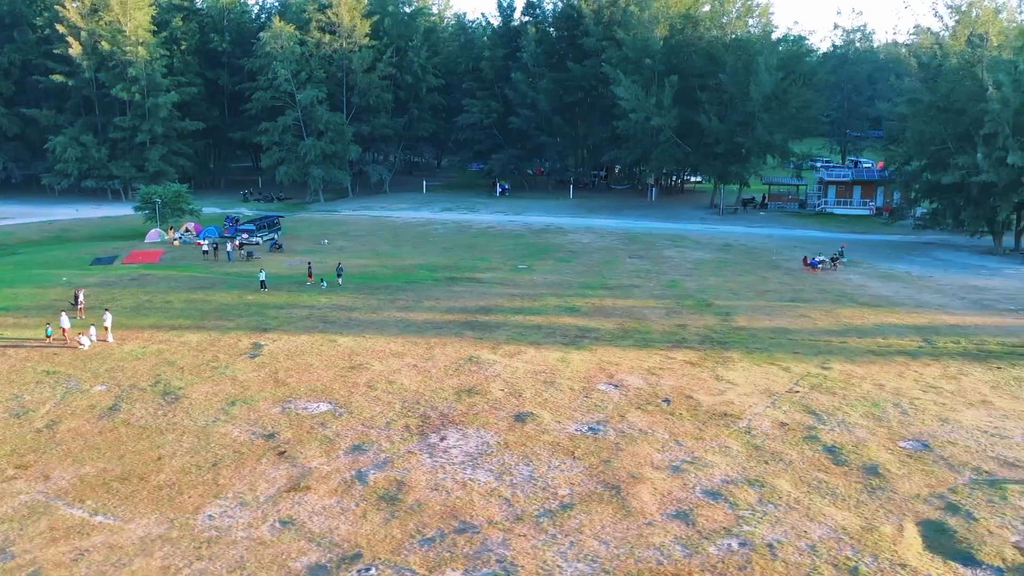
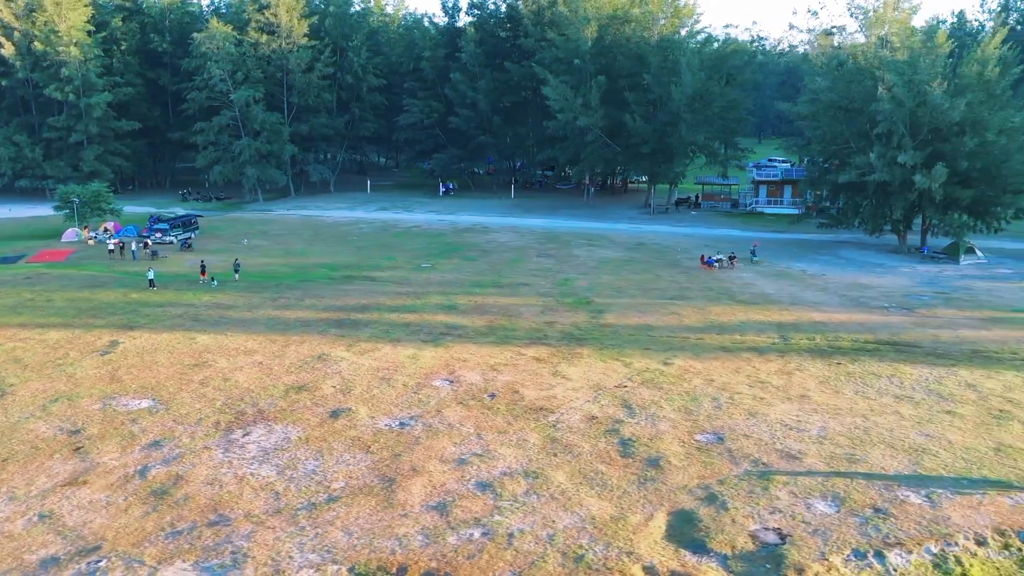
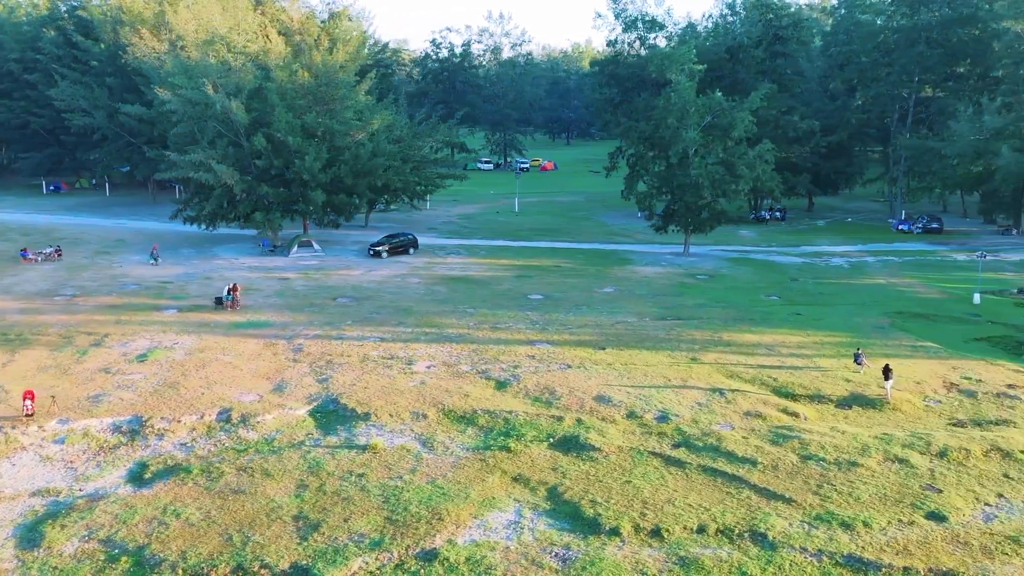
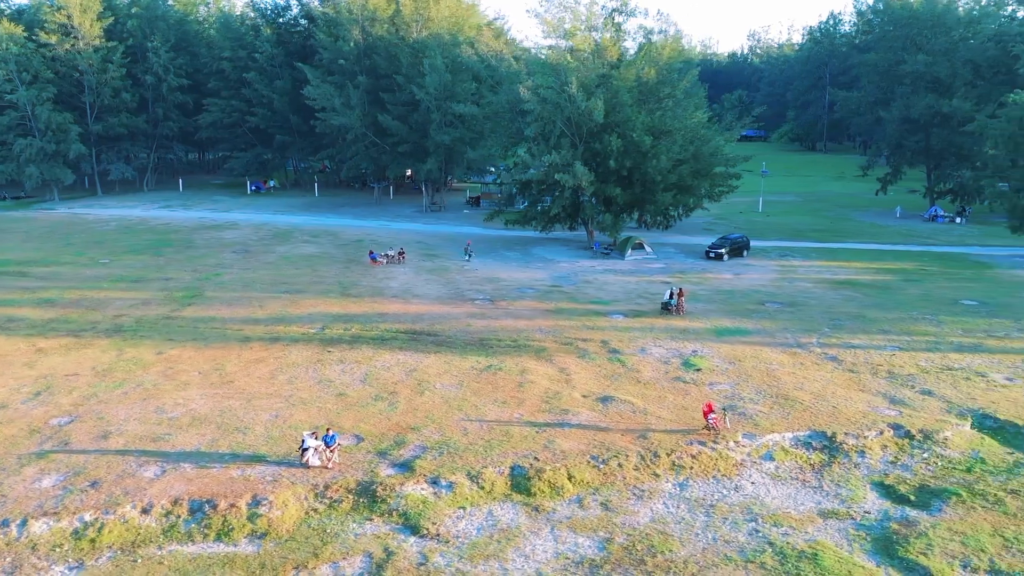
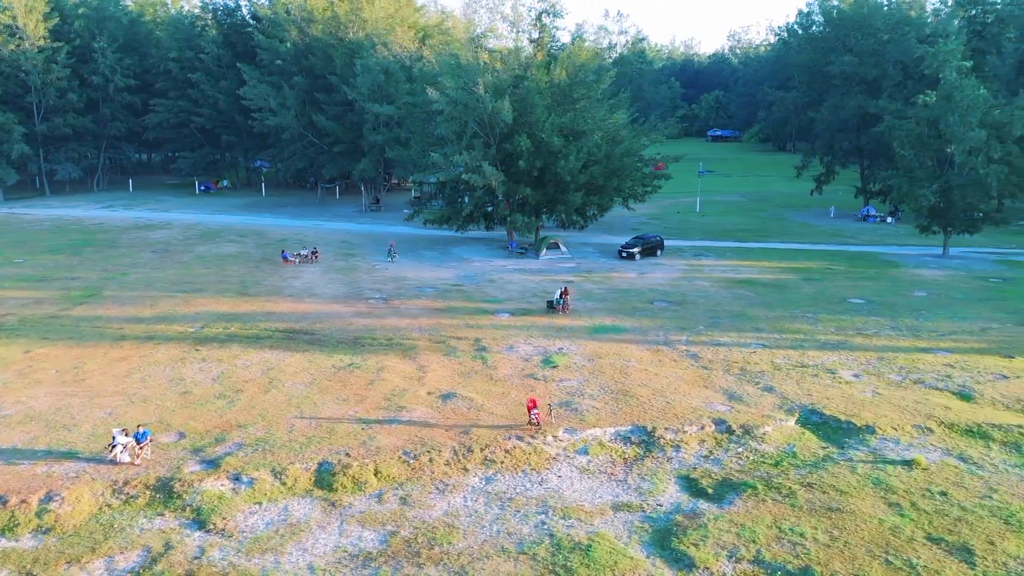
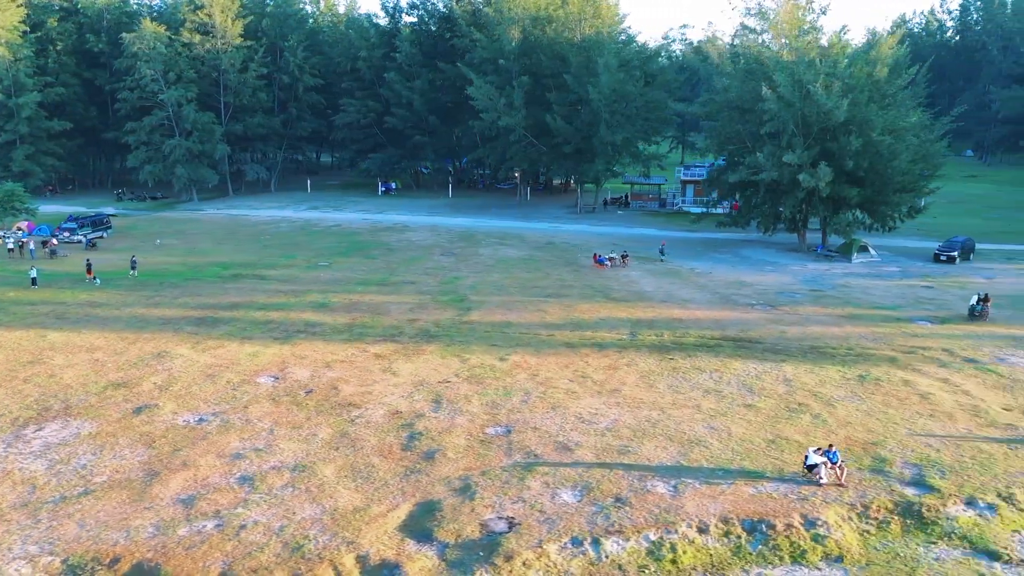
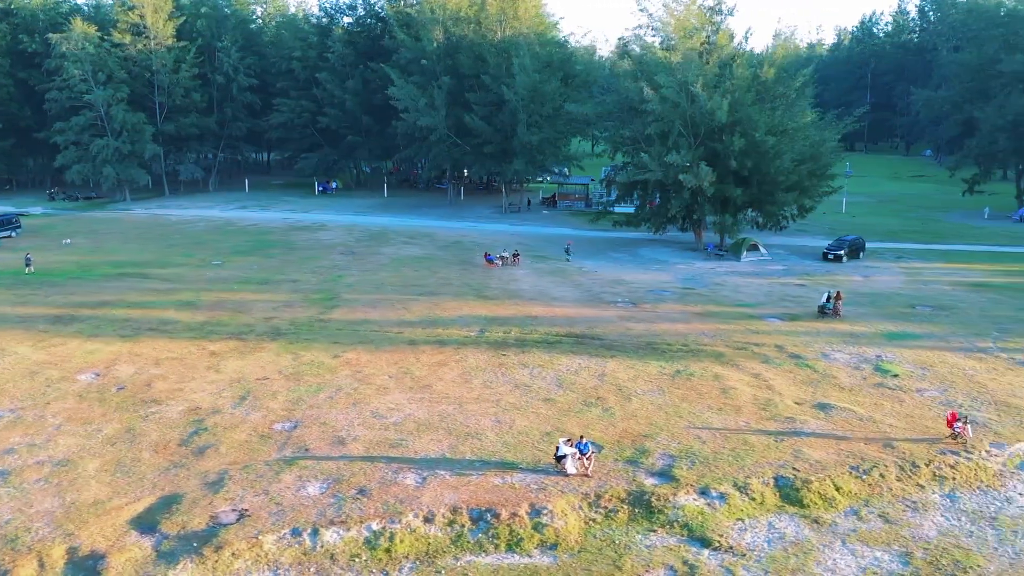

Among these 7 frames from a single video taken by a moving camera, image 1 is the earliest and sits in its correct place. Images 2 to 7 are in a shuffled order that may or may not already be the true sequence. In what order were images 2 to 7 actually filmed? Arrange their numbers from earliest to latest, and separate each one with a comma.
2, 6, 7, 4, 5, 3
